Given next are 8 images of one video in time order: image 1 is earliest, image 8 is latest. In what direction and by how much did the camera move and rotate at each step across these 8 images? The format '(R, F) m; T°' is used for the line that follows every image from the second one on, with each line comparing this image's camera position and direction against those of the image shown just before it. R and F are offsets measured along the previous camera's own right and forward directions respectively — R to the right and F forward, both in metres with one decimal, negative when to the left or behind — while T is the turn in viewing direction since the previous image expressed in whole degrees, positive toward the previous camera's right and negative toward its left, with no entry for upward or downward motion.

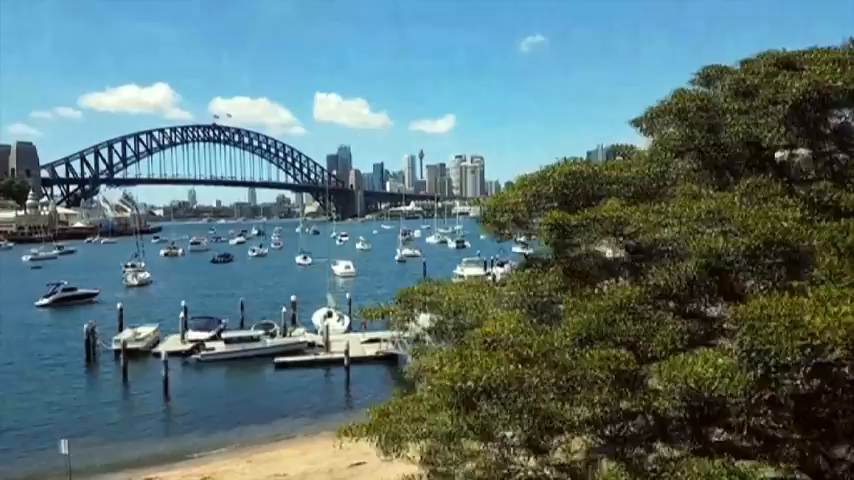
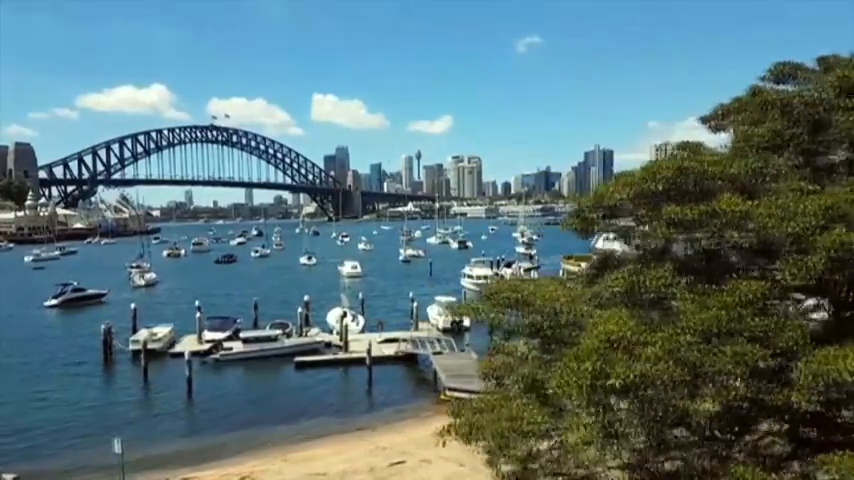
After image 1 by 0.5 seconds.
(-1.1, 0.0) m; 0°
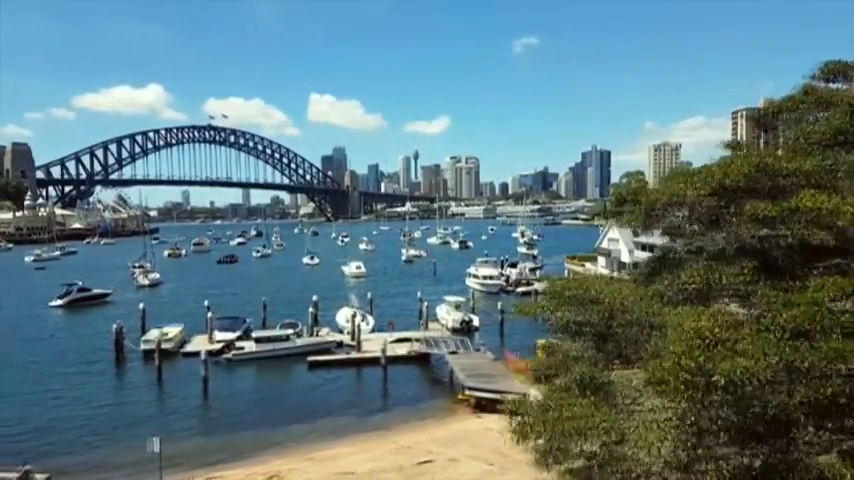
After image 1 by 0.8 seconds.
(-0.8, 0.0) m; 0°
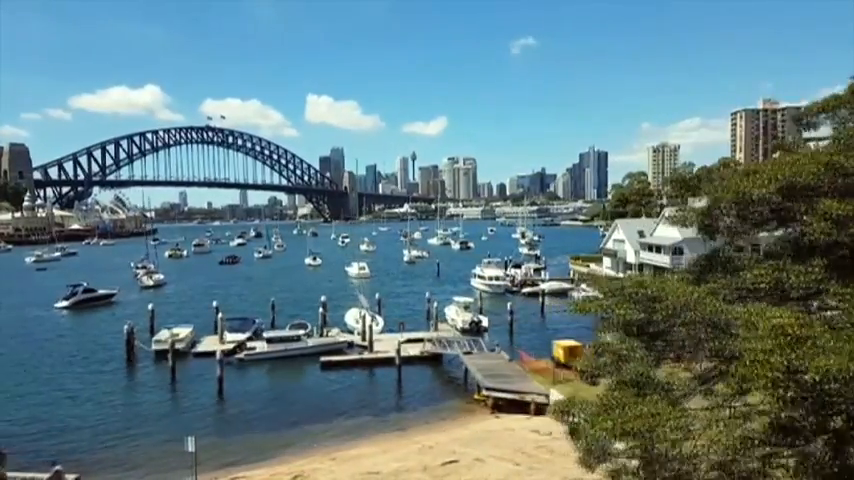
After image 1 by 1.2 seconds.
(-0.8, 0.0) m; 0°
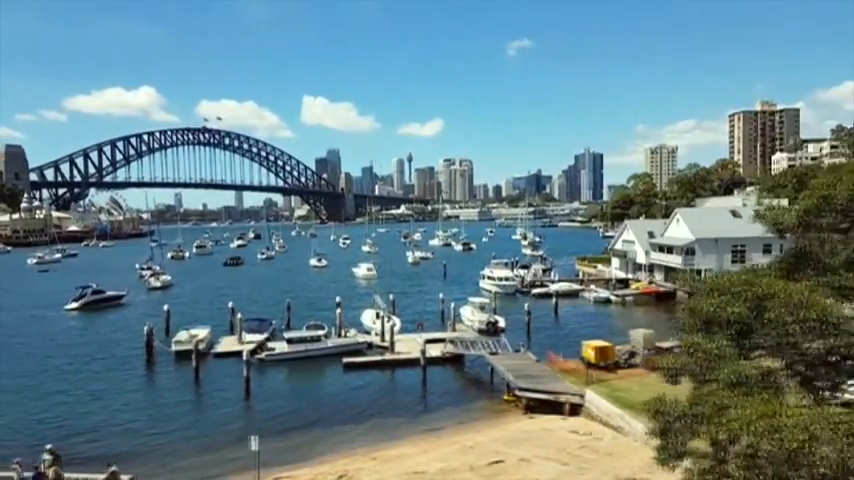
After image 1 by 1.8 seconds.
(-1.4, 0.0) m; 0°
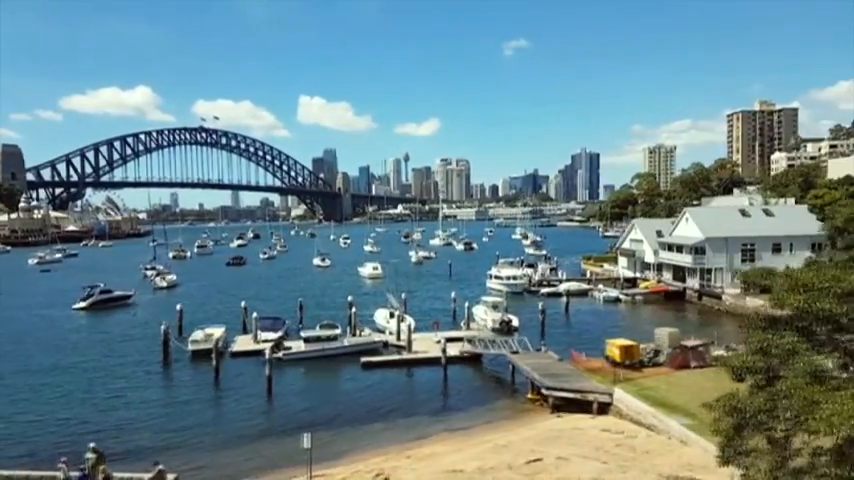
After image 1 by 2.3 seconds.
(-1.1, 0.0) m; 0°
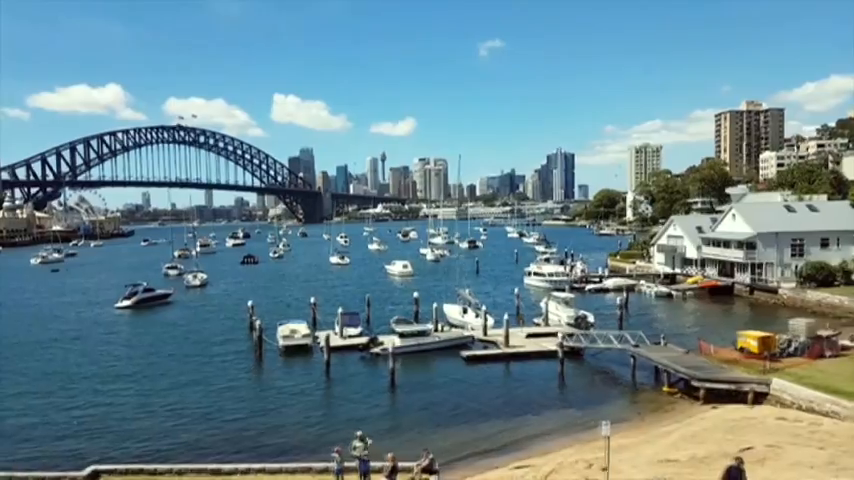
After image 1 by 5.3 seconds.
(-6.5, +0.2) m; +2°
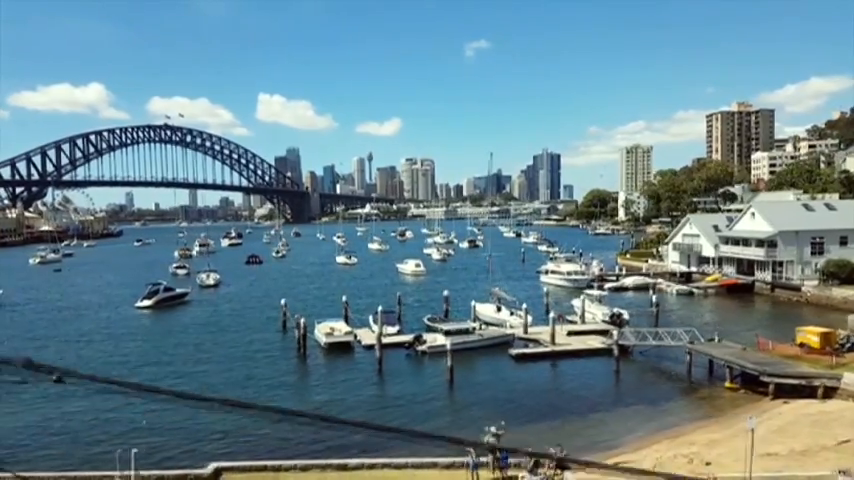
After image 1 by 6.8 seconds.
(-3.1, +0.1) m; +1°
